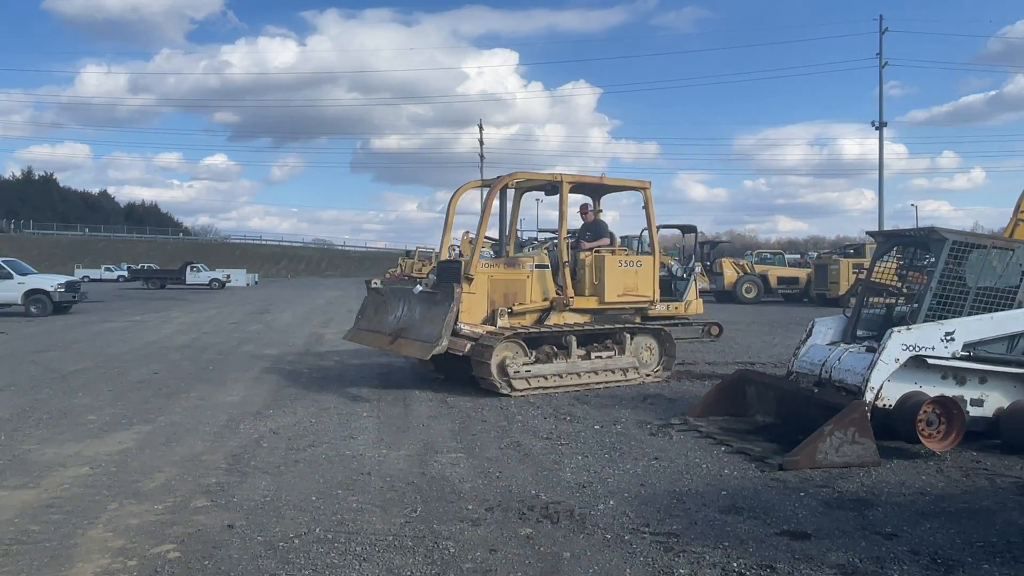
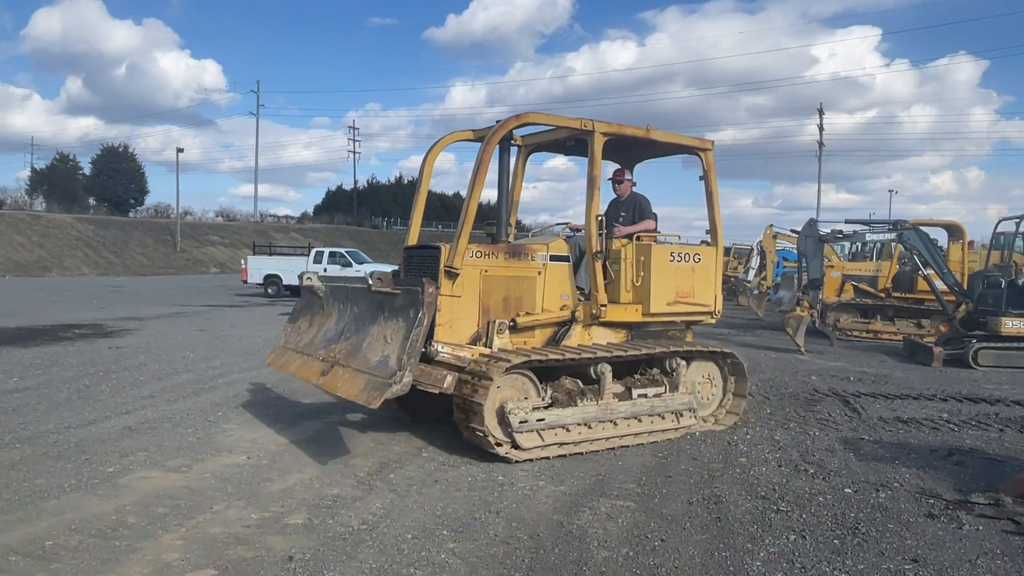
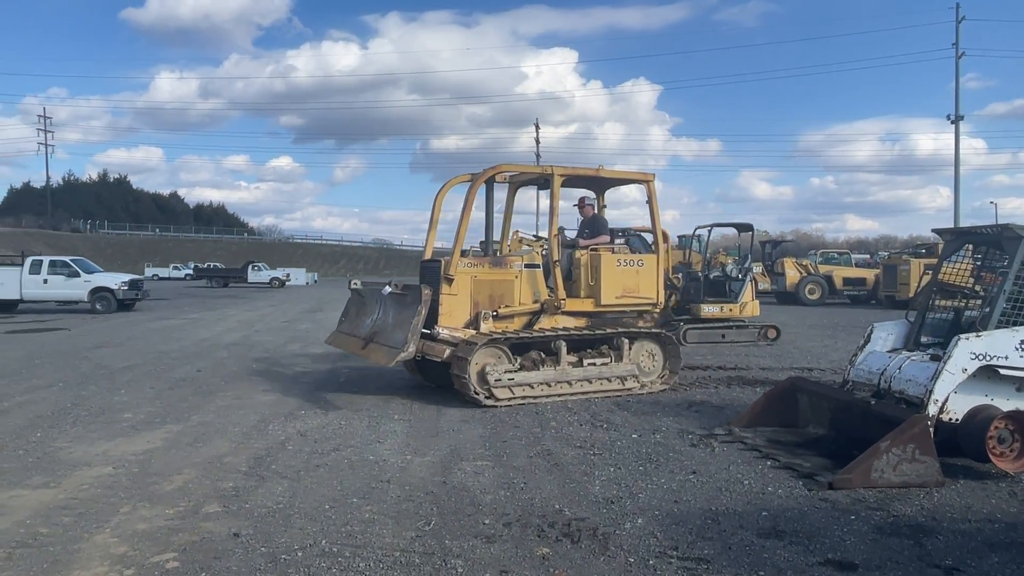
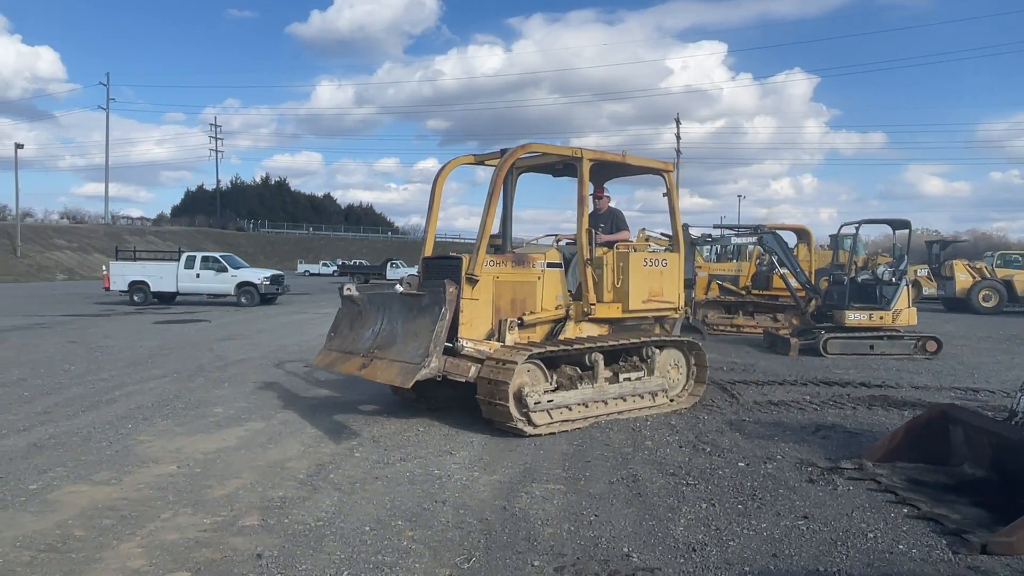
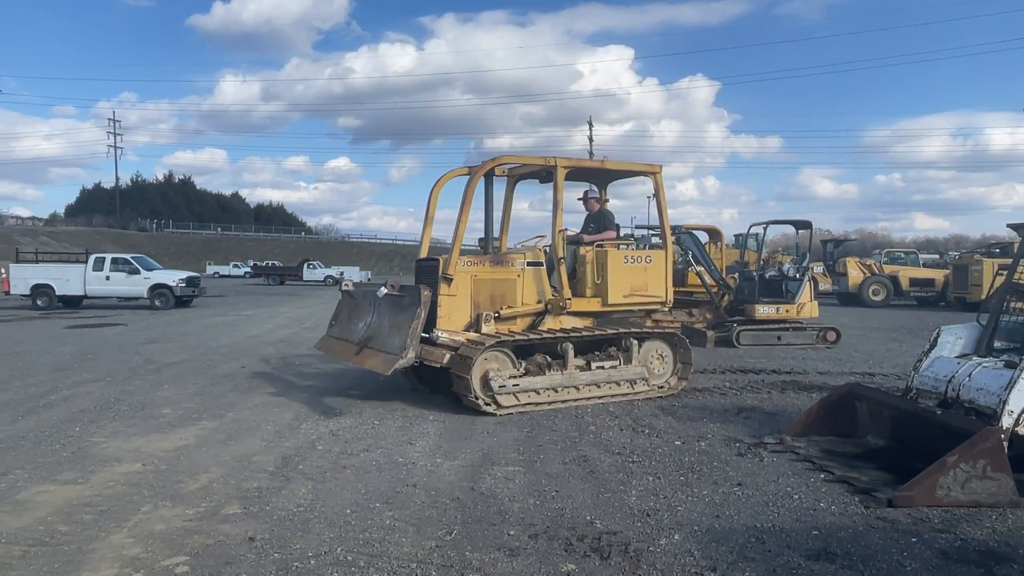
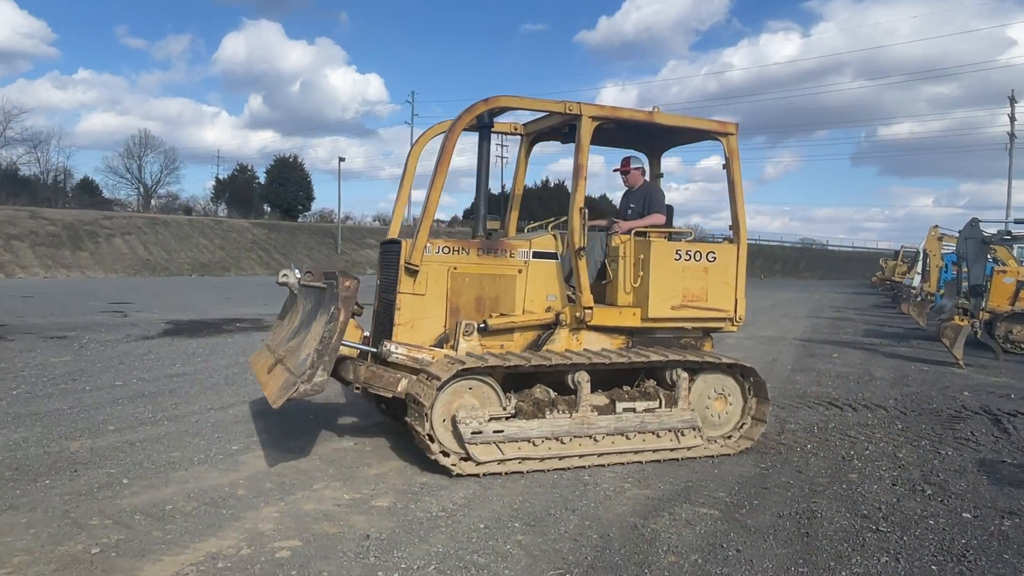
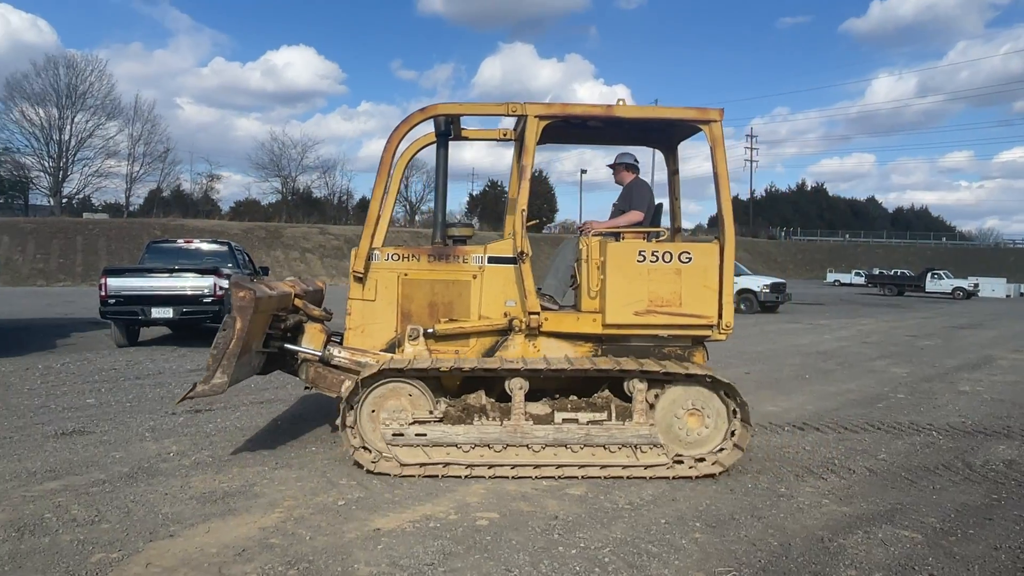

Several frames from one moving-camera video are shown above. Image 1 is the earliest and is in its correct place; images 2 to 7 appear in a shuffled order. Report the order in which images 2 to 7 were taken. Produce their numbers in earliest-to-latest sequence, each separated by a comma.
3, 5, 4, 2, 6, 7
